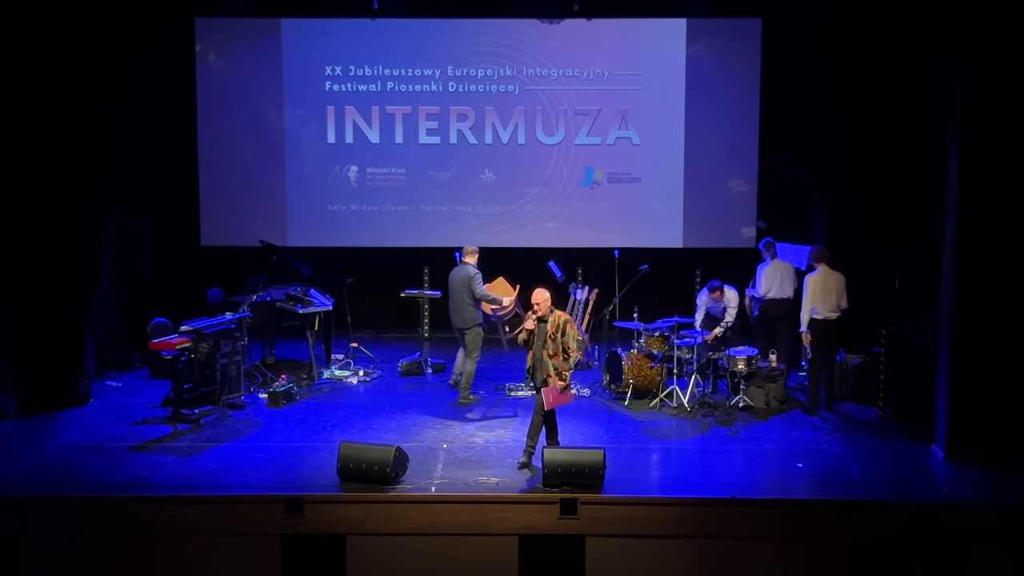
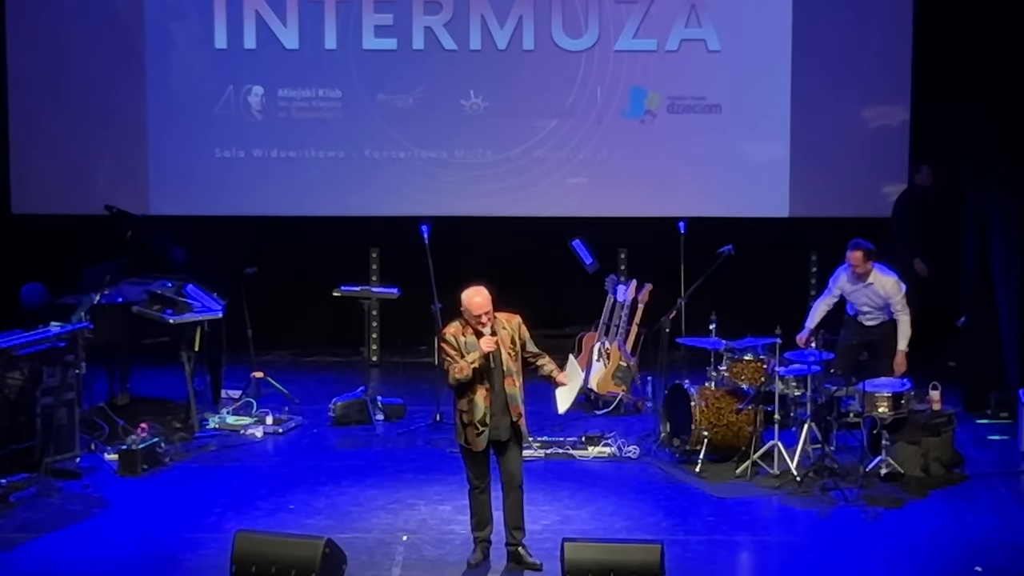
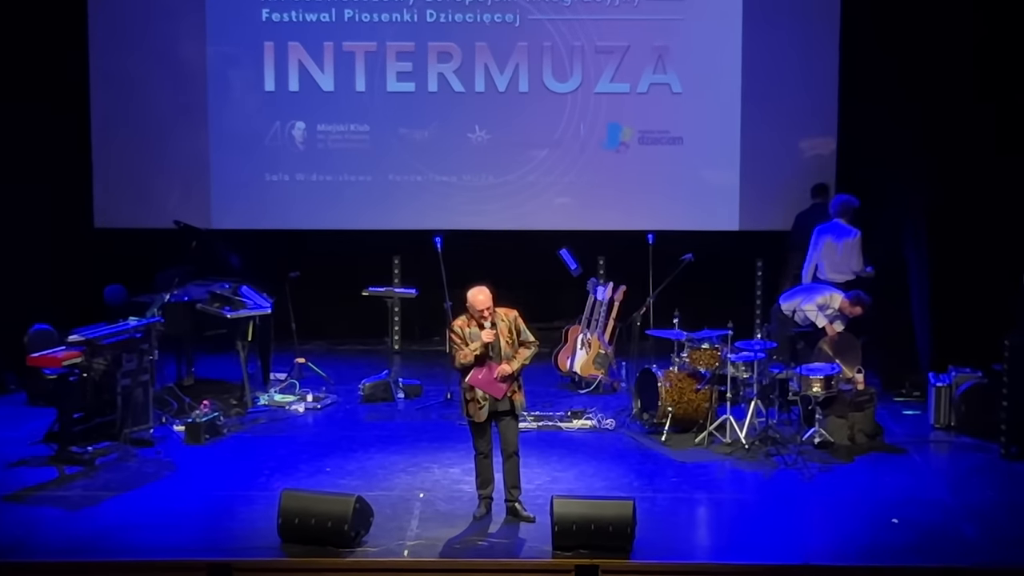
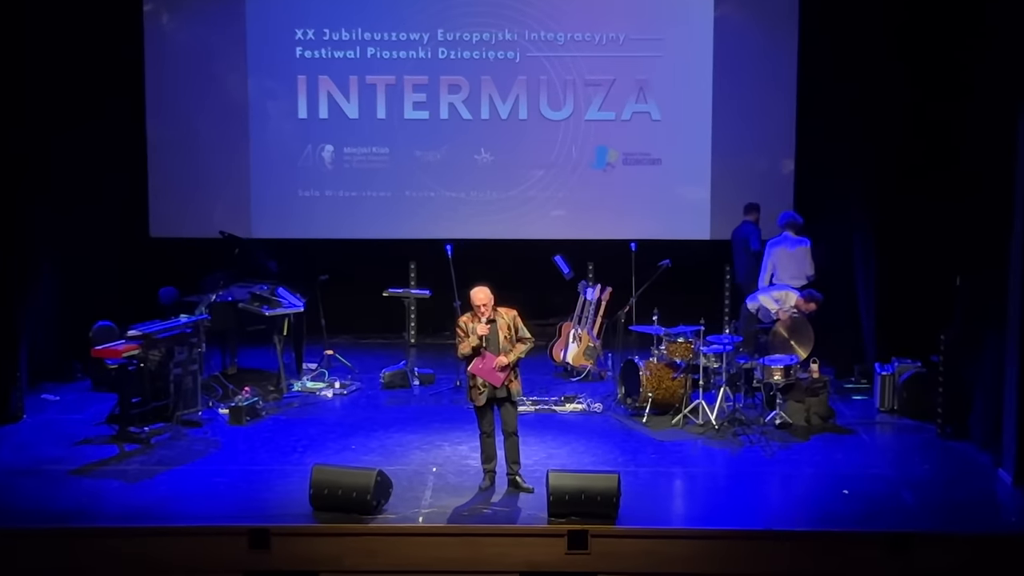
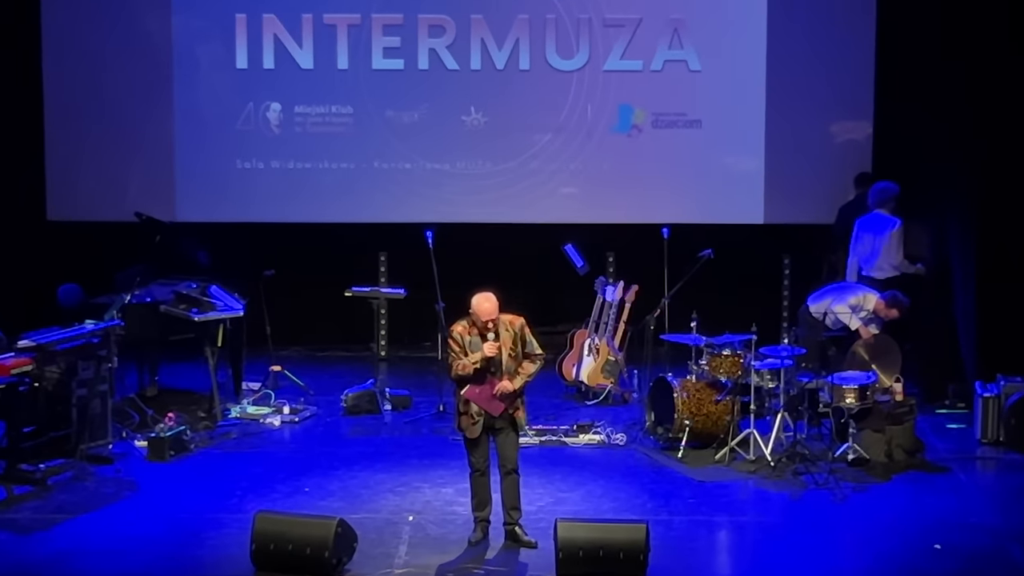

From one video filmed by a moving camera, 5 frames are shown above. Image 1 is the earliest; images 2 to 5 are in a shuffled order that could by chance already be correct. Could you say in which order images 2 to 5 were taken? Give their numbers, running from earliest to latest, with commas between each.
4, 3, 5, 2
